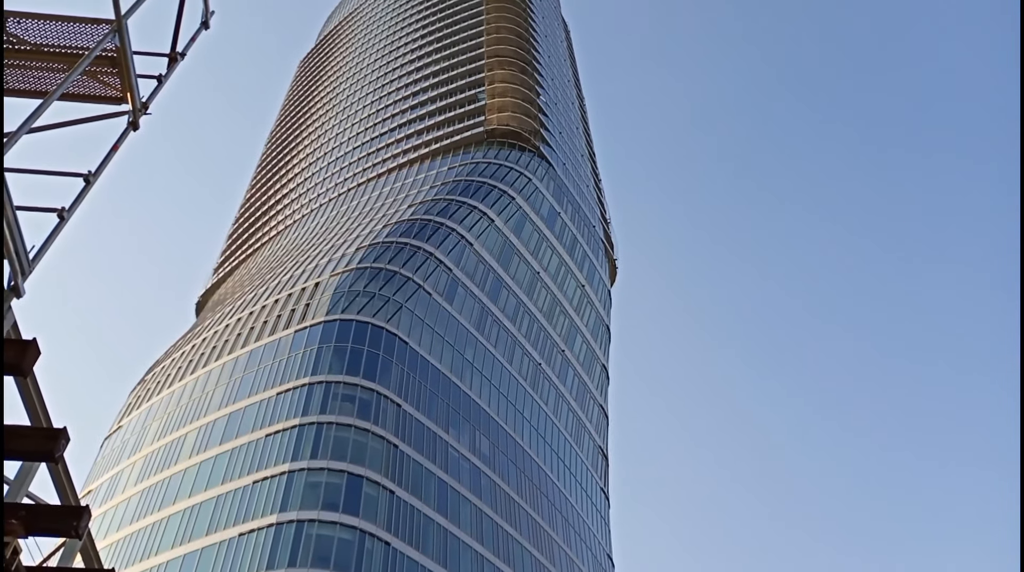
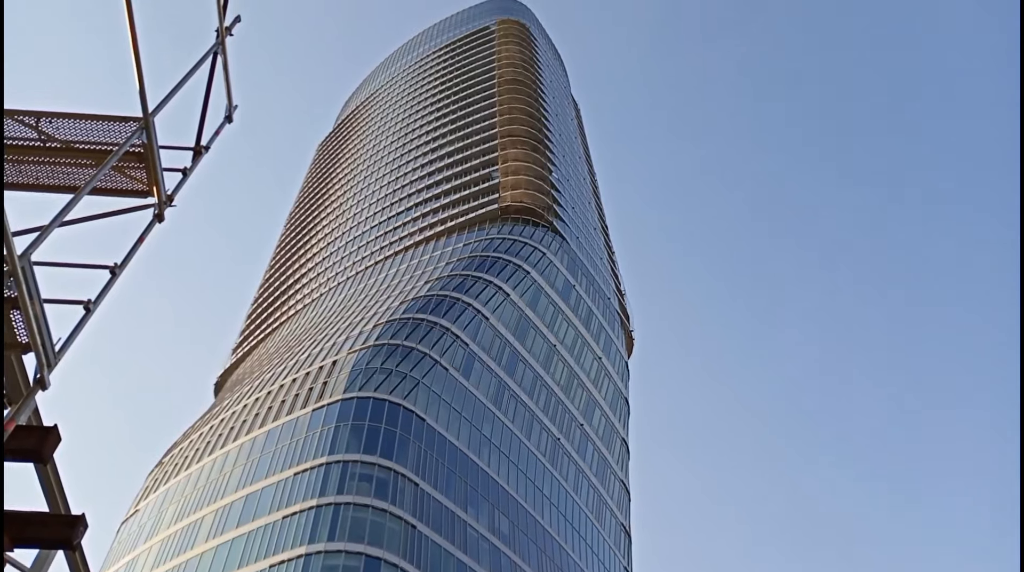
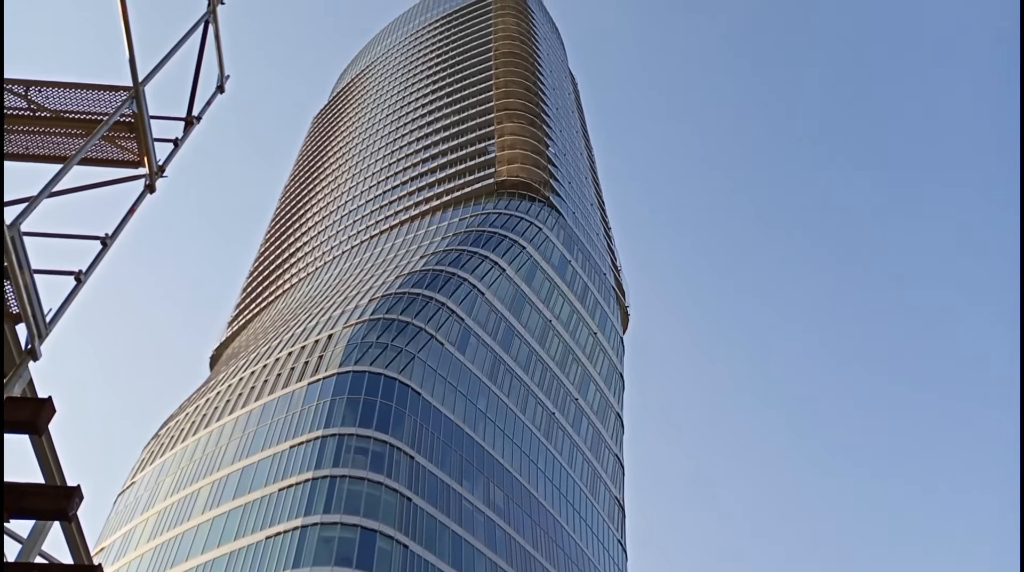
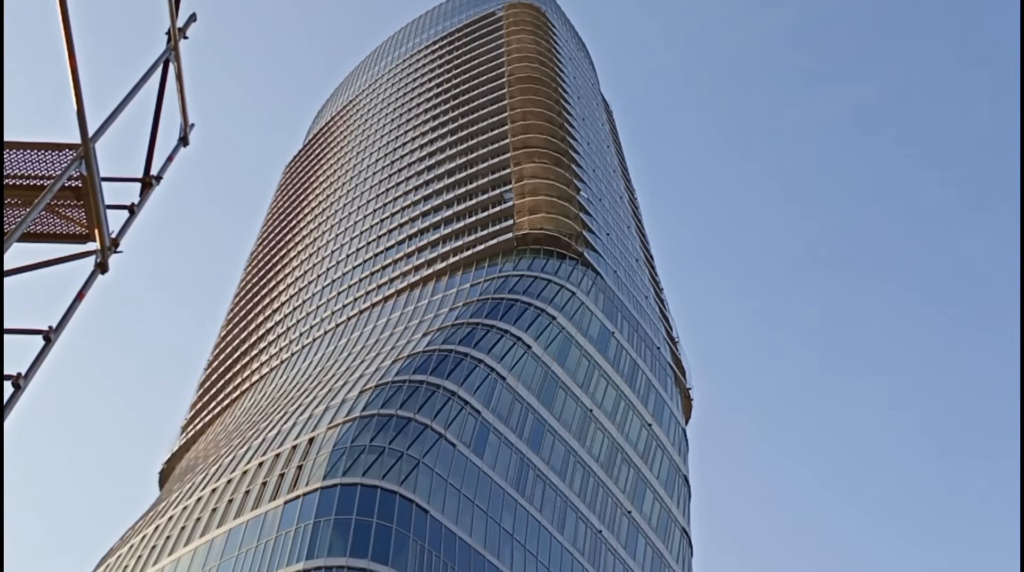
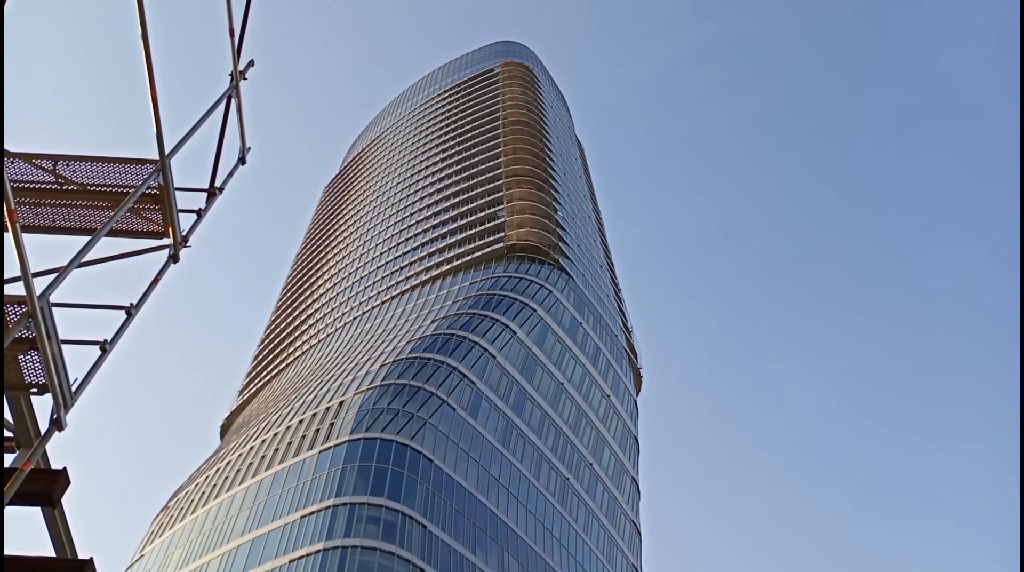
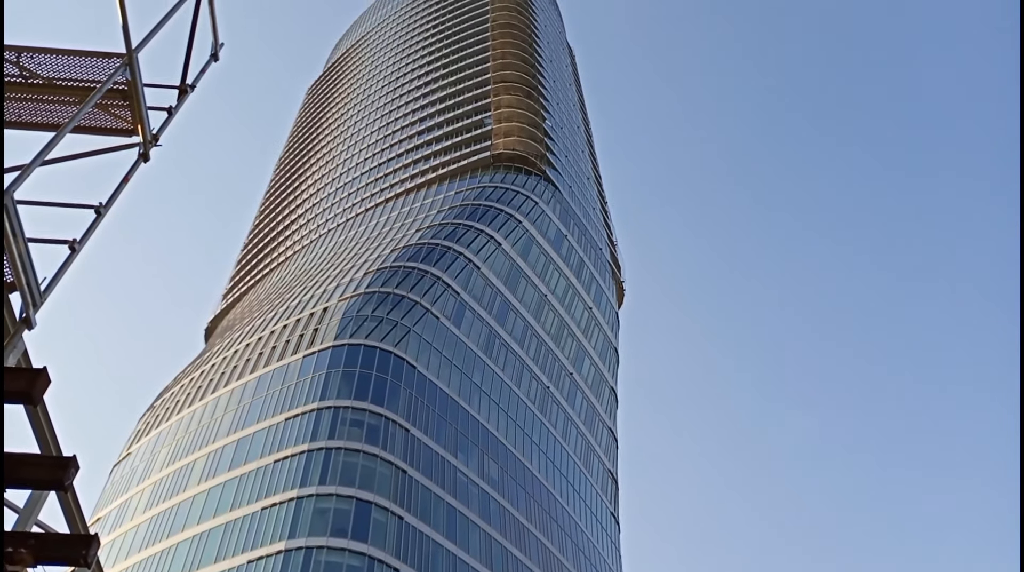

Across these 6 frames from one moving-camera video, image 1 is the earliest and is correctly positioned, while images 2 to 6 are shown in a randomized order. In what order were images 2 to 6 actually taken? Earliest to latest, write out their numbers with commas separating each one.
6, 3, 2, 5, 4
